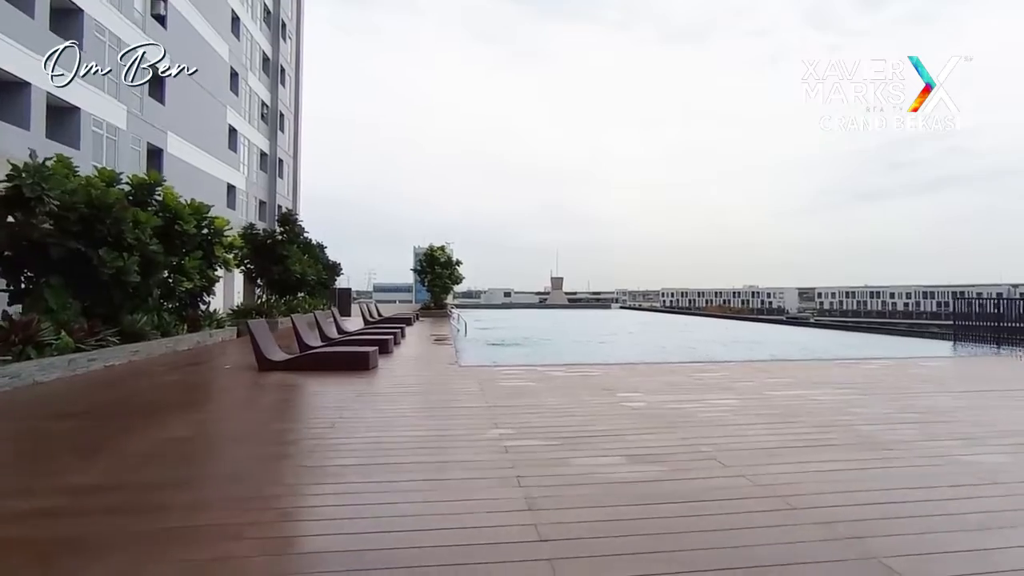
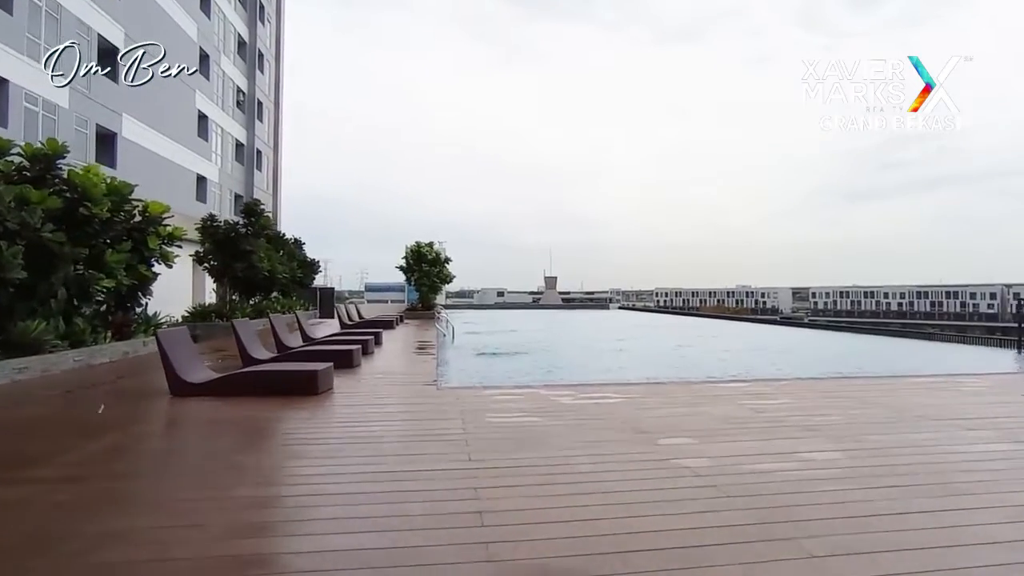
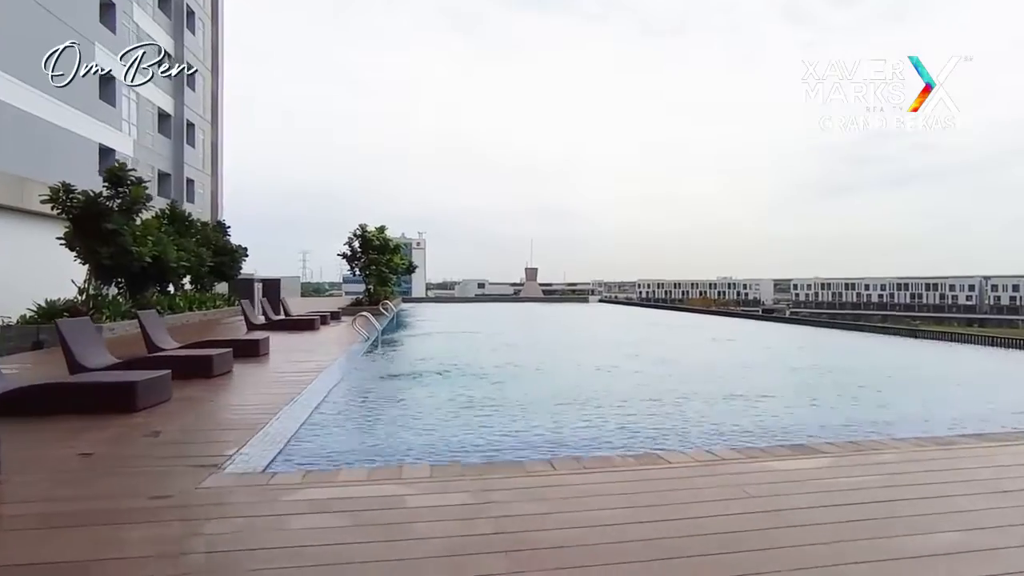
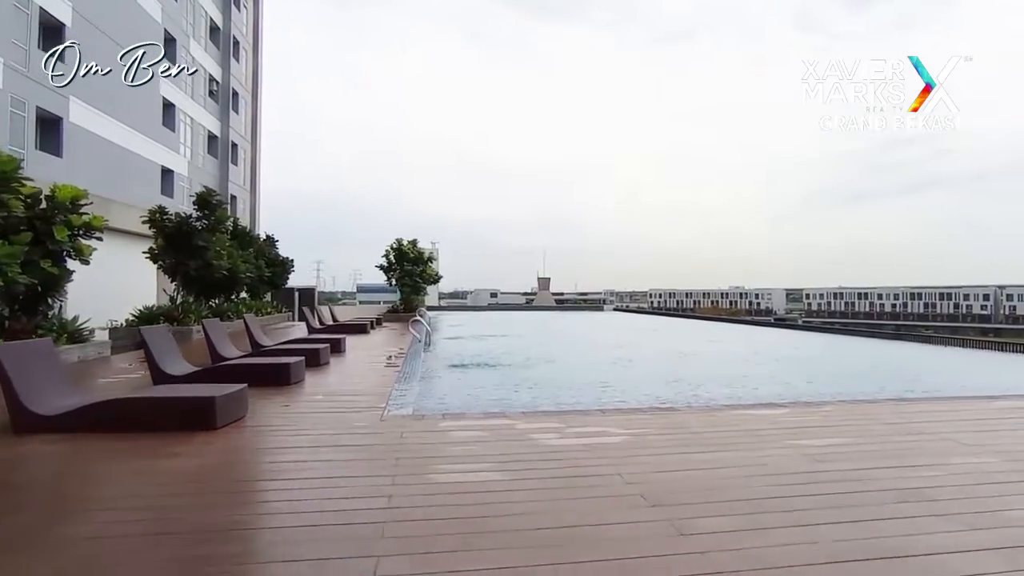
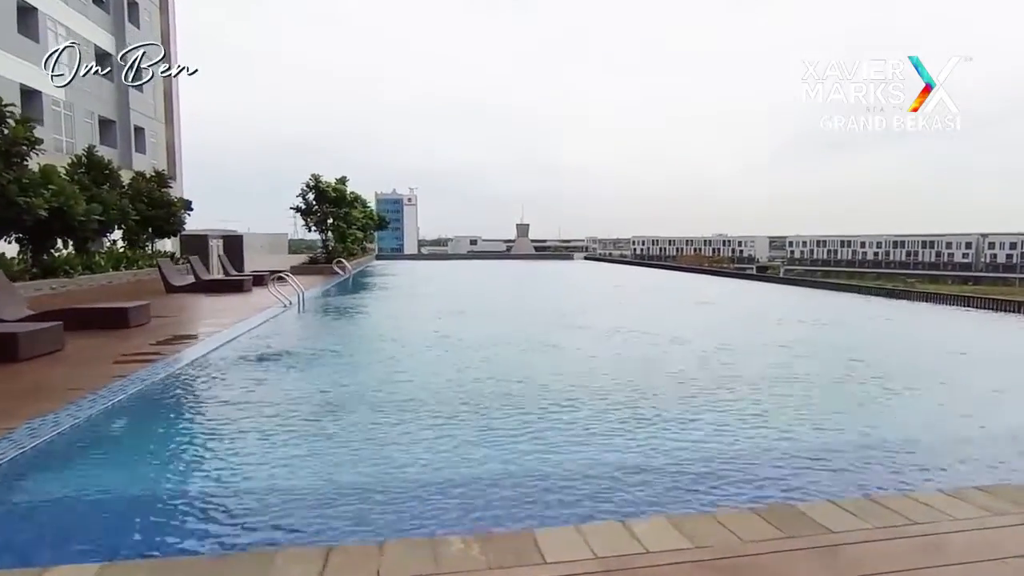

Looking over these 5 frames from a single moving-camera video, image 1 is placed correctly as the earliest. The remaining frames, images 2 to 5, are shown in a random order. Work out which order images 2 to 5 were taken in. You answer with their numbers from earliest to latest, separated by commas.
2, 4, 3, 5
